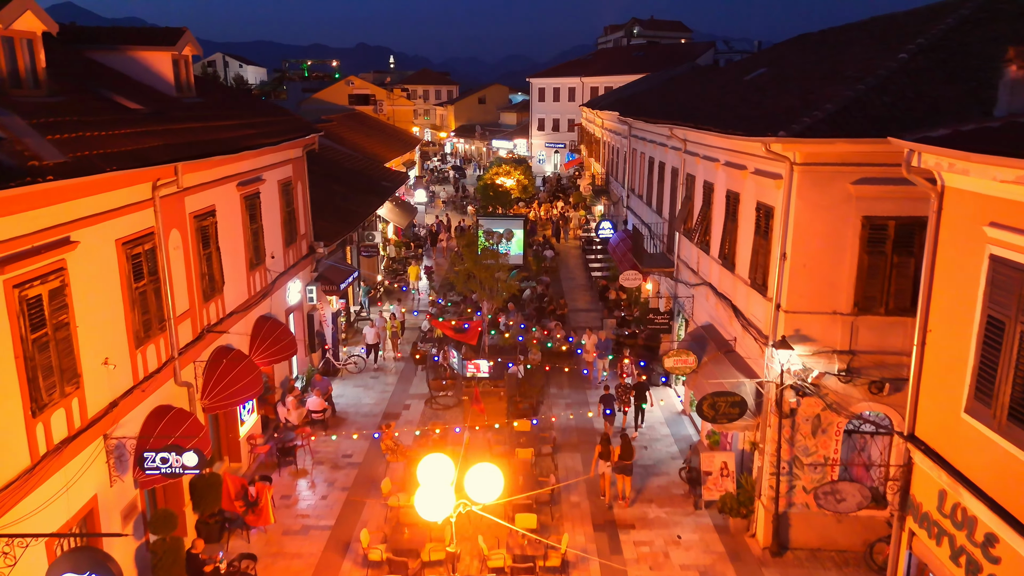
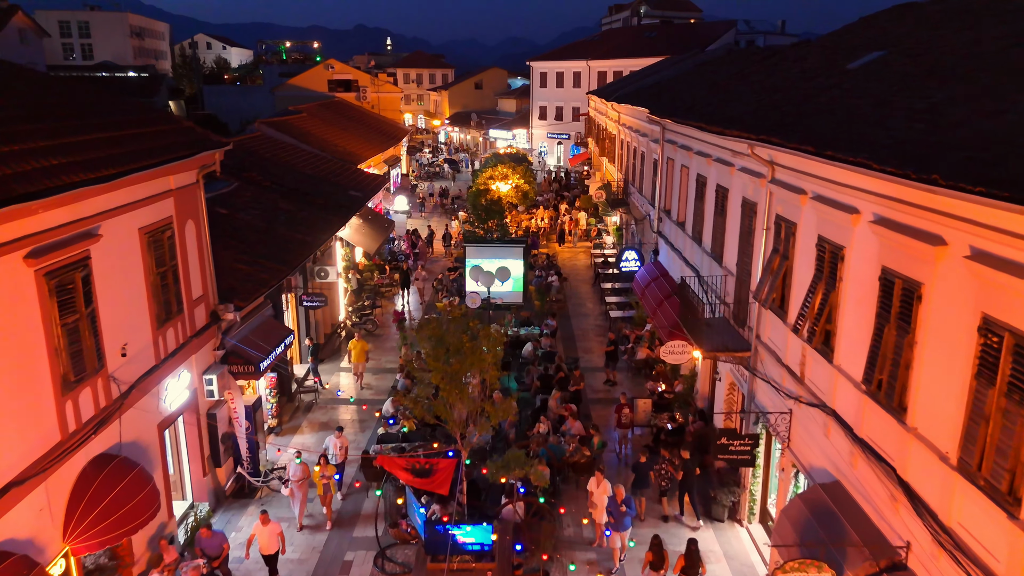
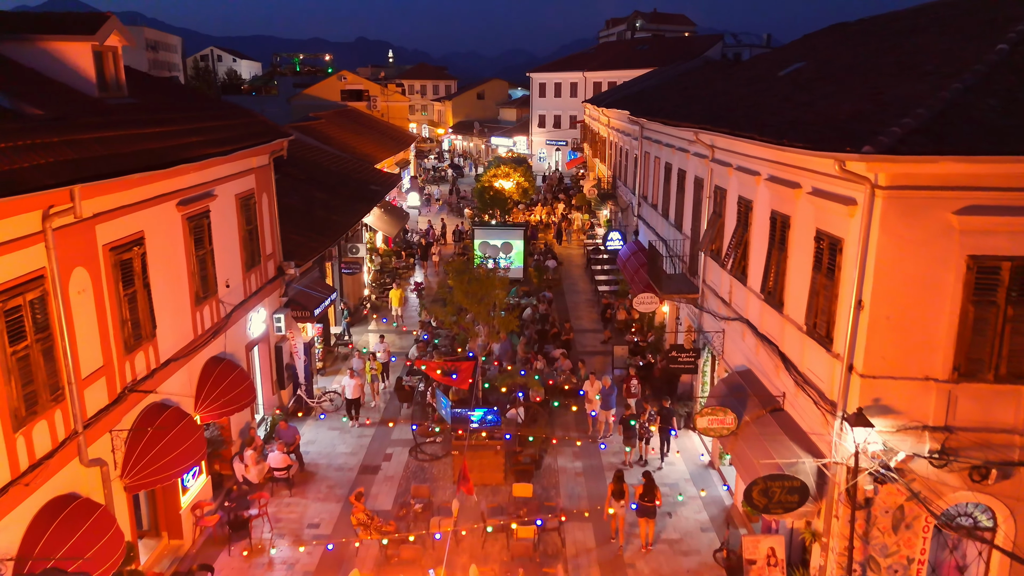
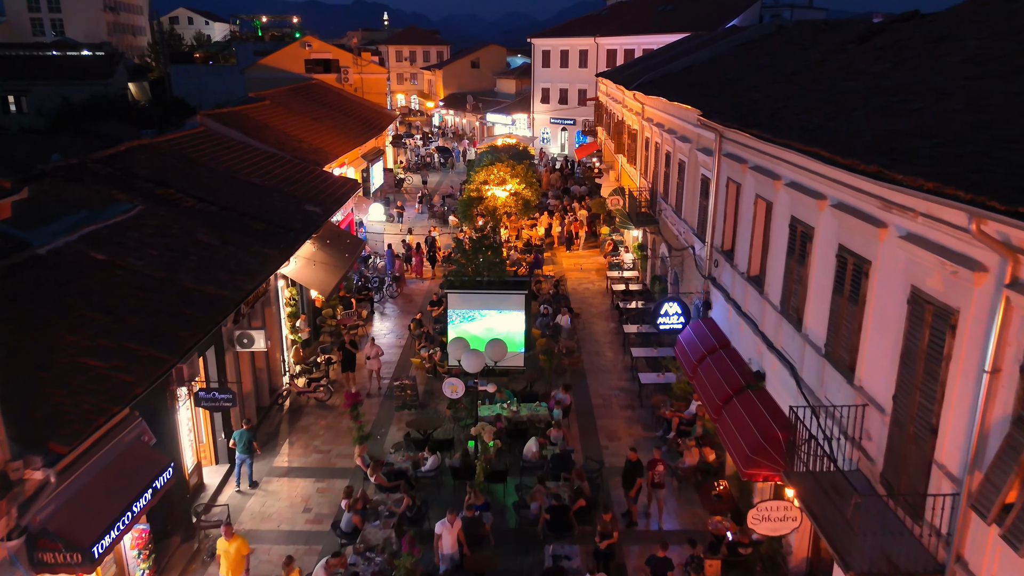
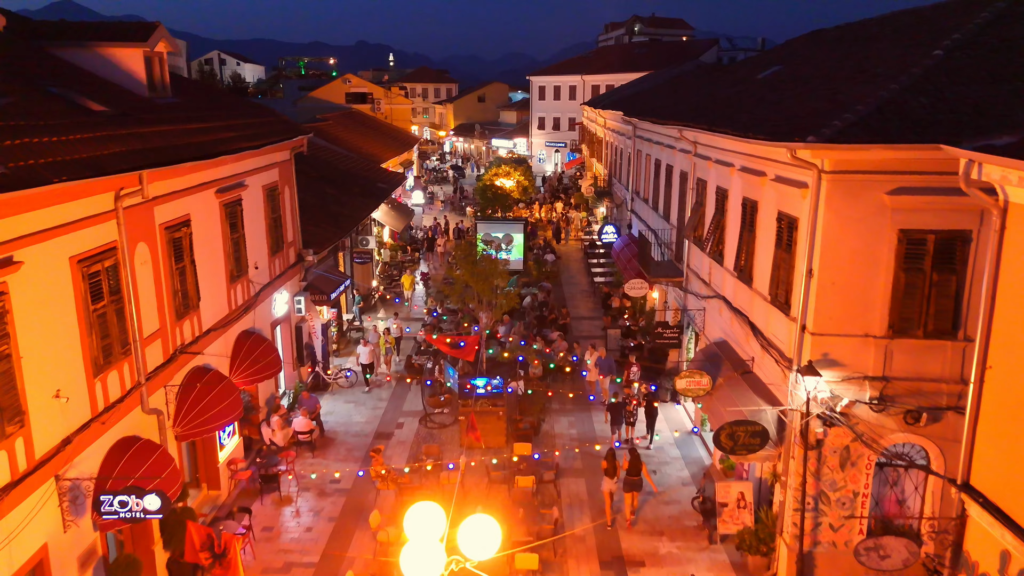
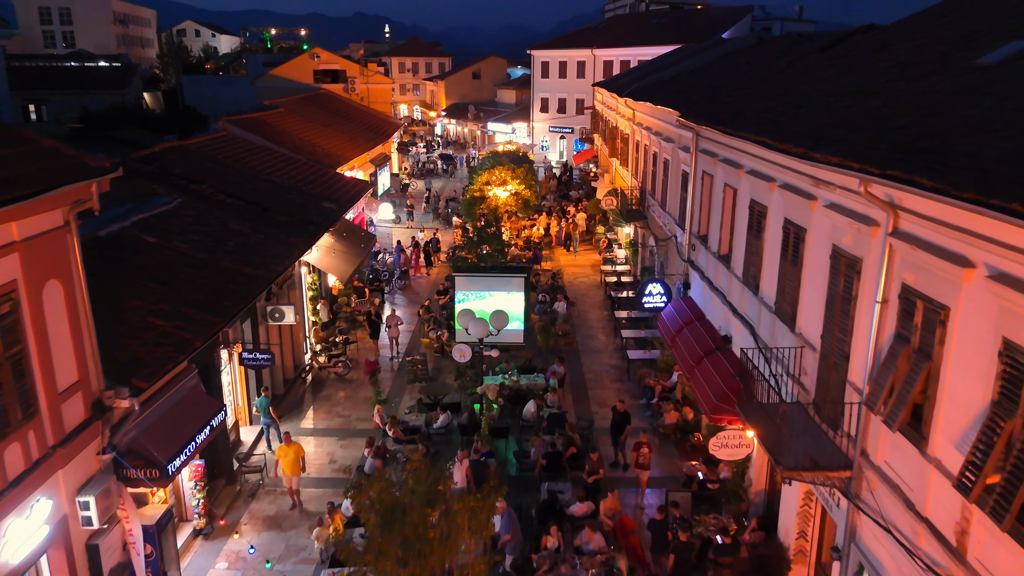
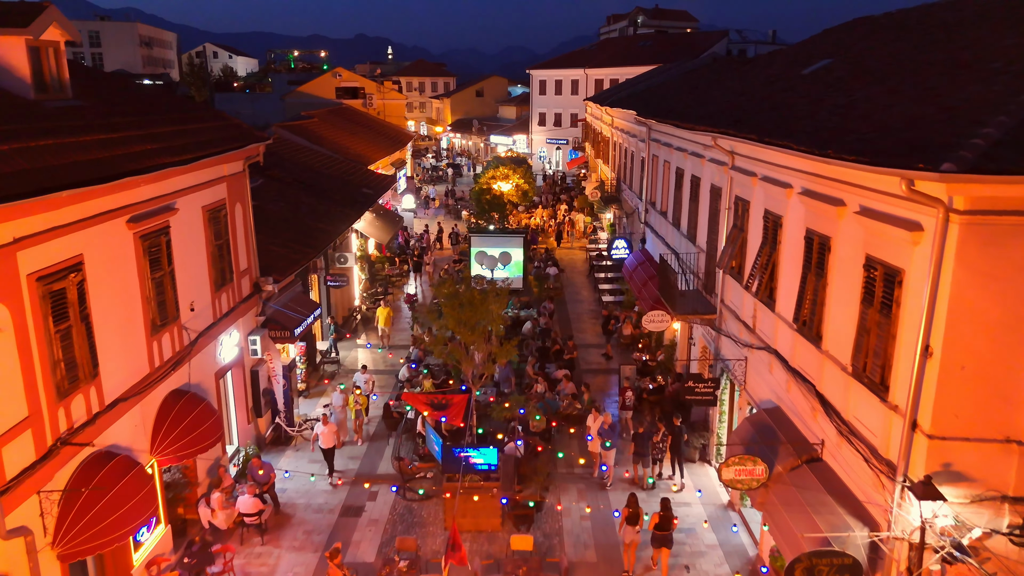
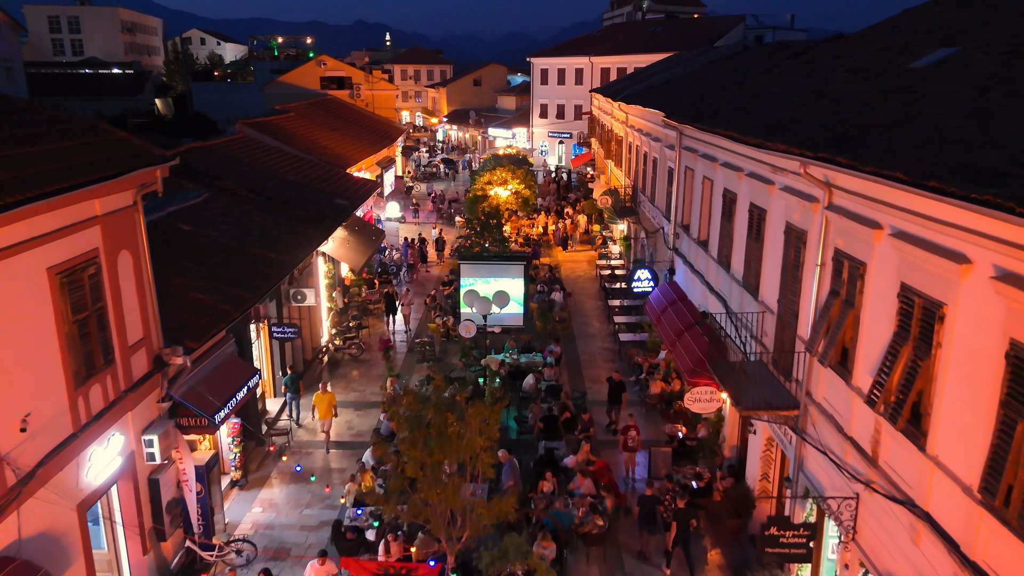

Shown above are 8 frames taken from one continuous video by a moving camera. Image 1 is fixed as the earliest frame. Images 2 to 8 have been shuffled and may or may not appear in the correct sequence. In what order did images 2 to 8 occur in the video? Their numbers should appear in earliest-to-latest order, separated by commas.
5, 3, 7, 2, 8, 6, 4
